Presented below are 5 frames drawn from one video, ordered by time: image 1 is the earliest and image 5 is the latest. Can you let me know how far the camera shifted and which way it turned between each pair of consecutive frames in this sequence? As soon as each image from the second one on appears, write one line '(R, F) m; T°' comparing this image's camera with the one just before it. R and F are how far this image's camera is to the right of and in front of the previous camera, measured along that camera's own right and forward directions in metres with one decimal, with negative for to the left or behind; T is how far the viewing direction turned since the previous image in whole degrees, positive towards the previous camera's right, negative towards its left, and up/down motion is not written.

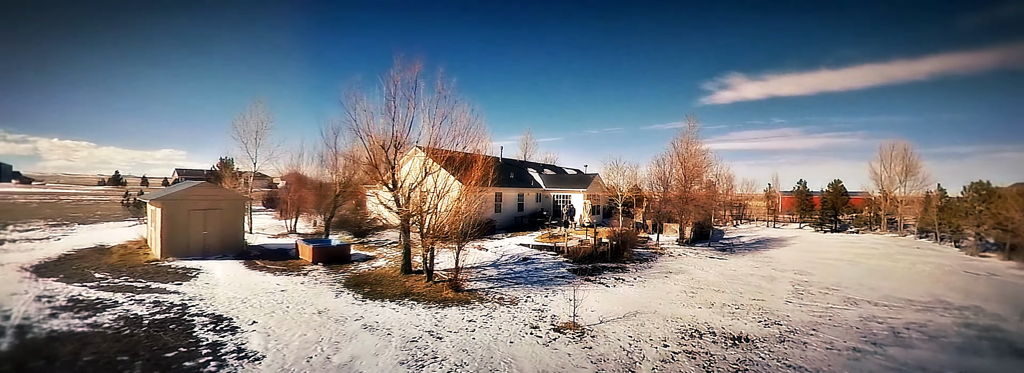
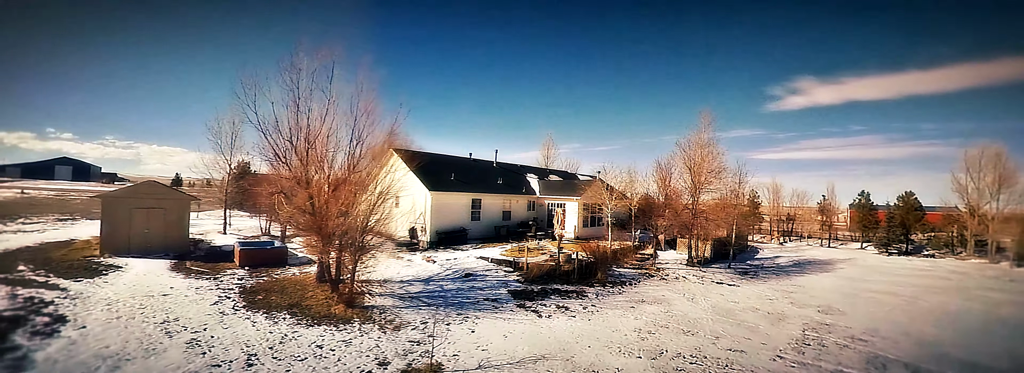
(+2.7, +2.1) m; -8°
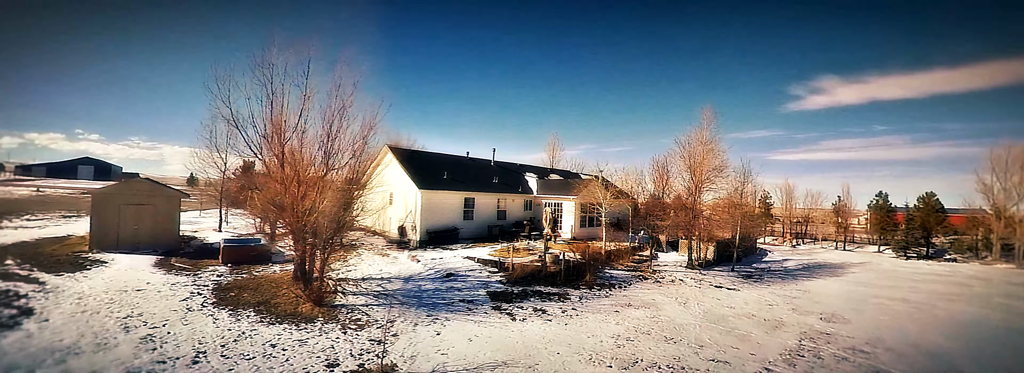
(+0.7, +0.4) m; -2°
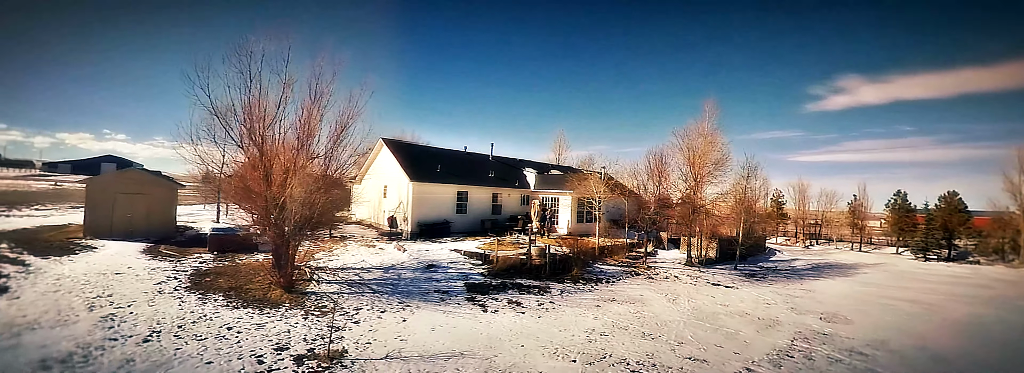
(+0.7, +0.4) m; -2°
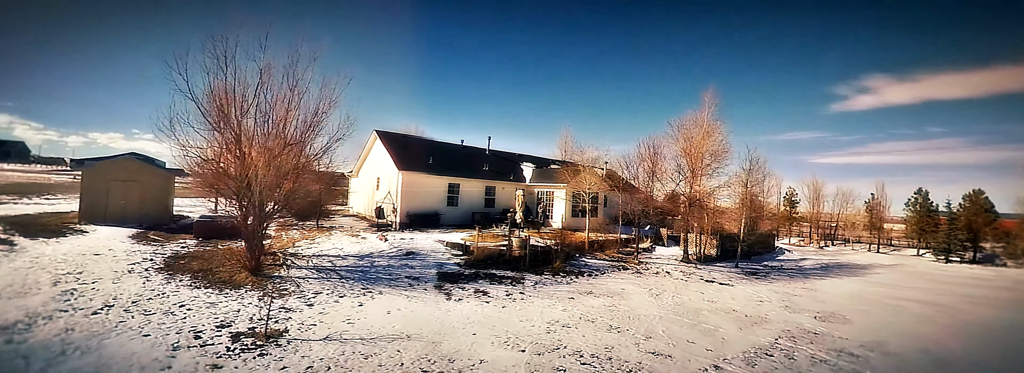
(+0.8, +0.4) m; -3°
